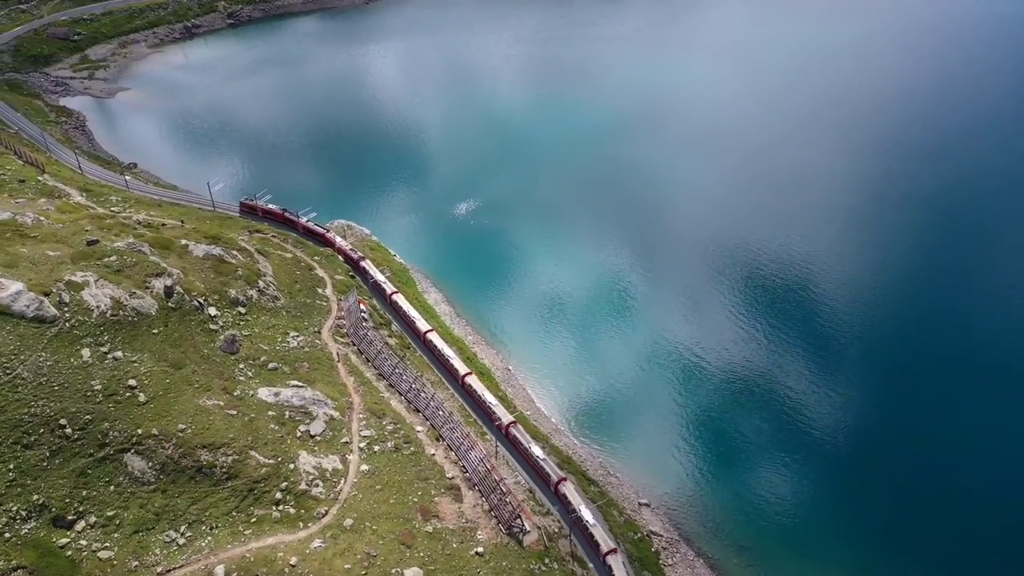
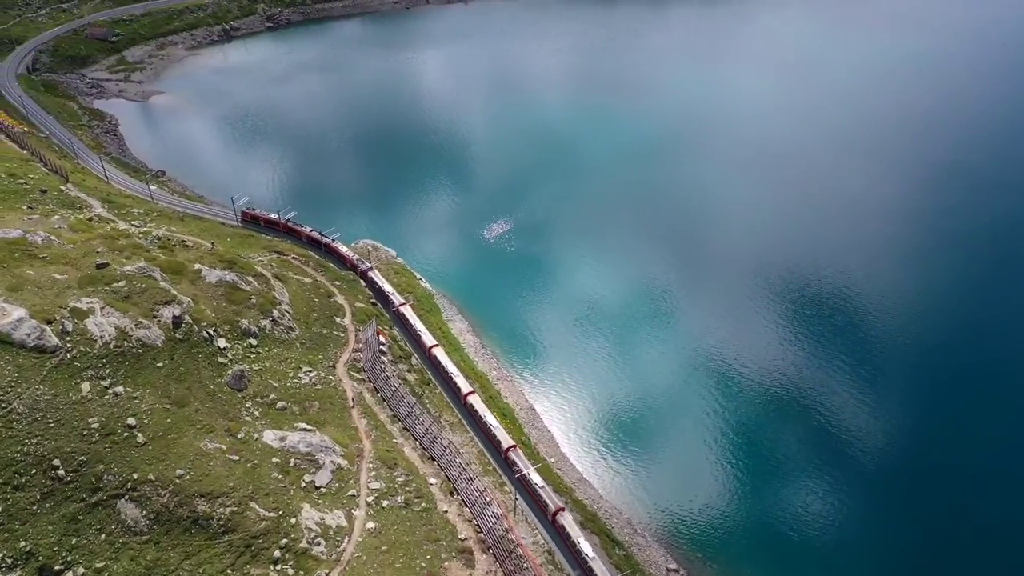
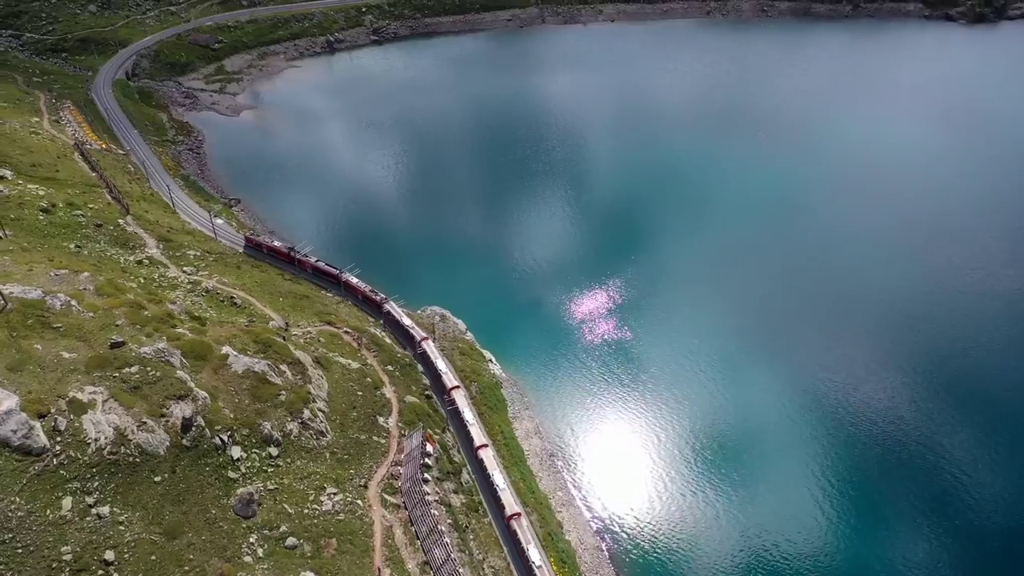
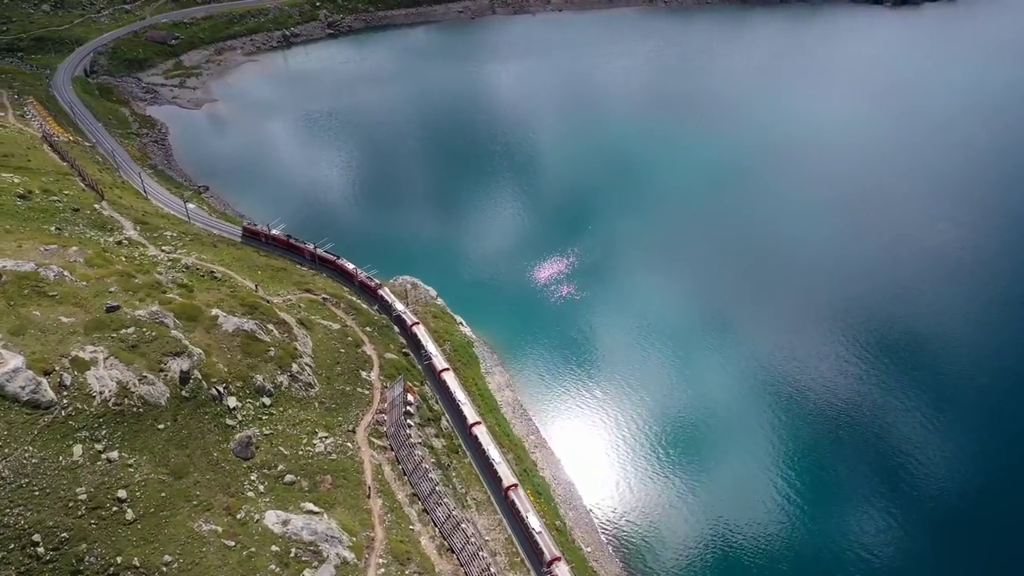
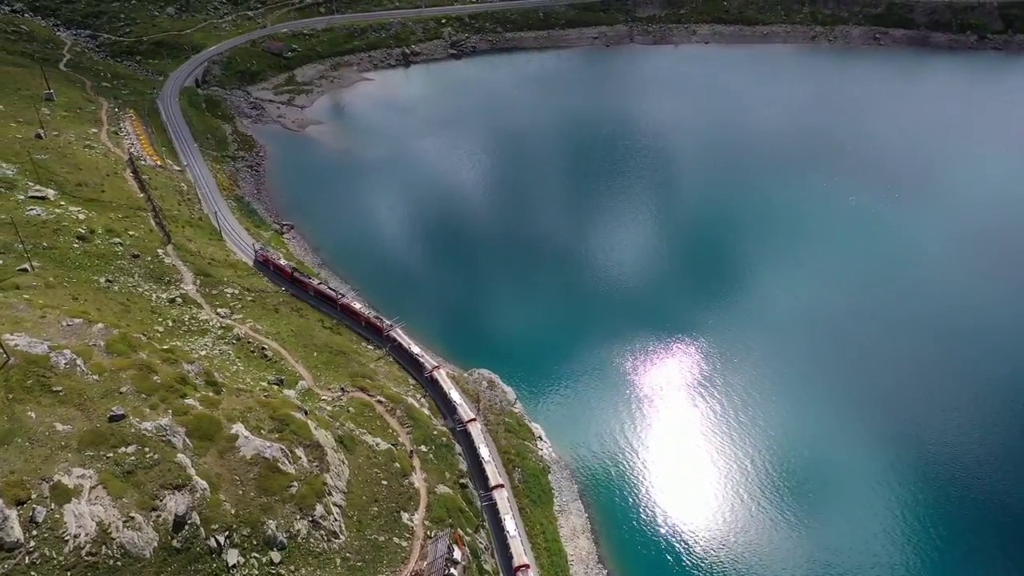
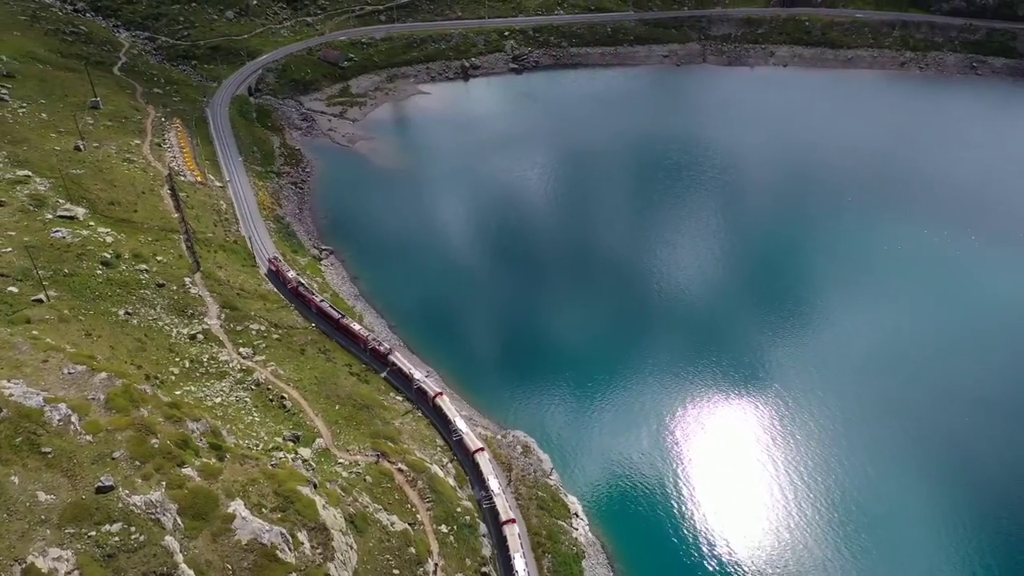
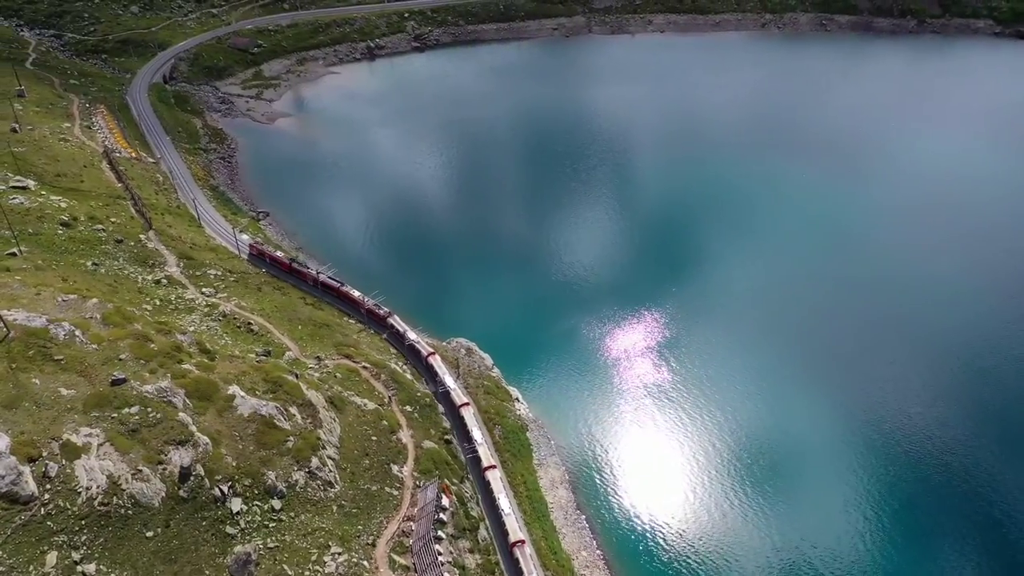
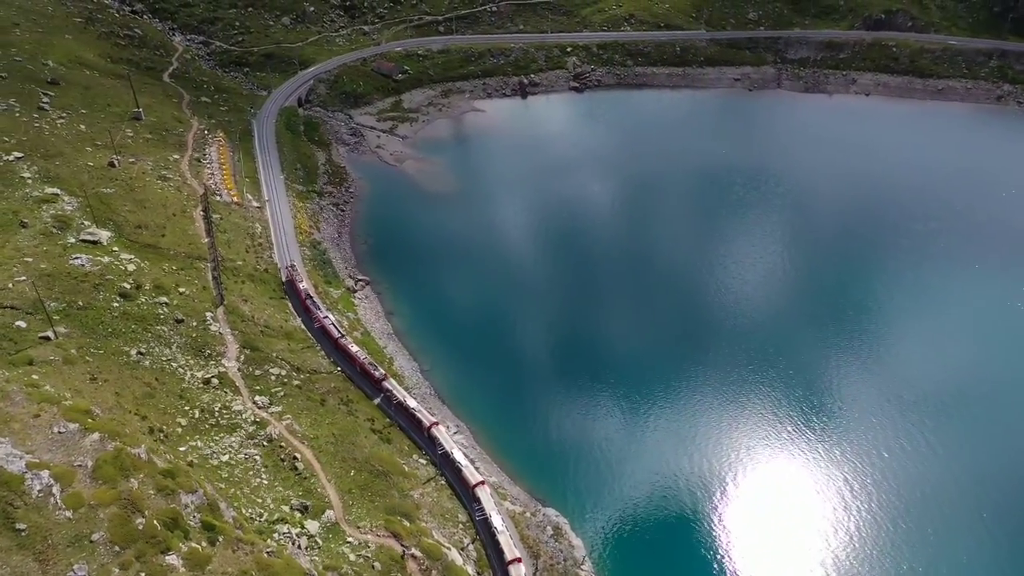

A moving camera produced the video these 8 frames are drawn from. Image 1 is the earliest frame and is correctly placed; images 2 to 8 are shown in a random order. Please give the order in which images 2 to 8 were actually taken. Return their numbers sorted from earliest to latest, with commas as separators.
2, 4, 3, 7, 5, 6, 8
